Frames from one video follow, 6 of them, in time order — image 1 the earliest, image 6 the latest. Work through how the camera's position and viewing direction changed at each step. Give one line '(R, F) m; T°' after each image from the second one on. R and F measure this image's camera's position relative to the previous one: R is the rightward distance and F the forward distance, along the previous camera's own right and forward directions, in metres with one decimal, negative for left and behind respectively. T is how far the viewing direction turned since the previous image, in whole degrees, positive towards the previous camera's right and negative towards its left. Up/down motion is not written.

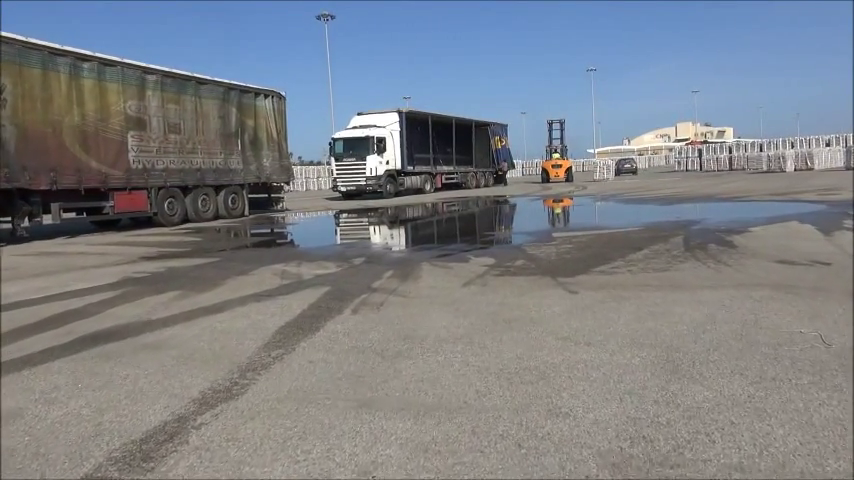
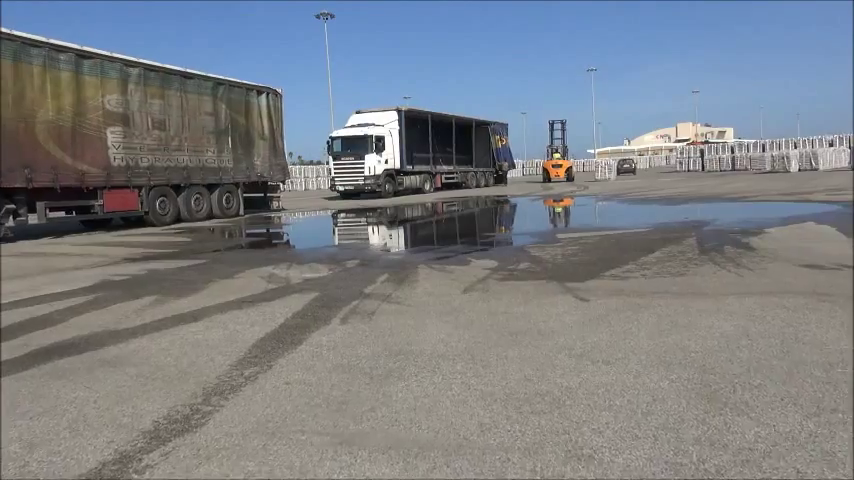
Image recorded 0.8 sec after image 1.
(0.0, +0.7) m; 0°
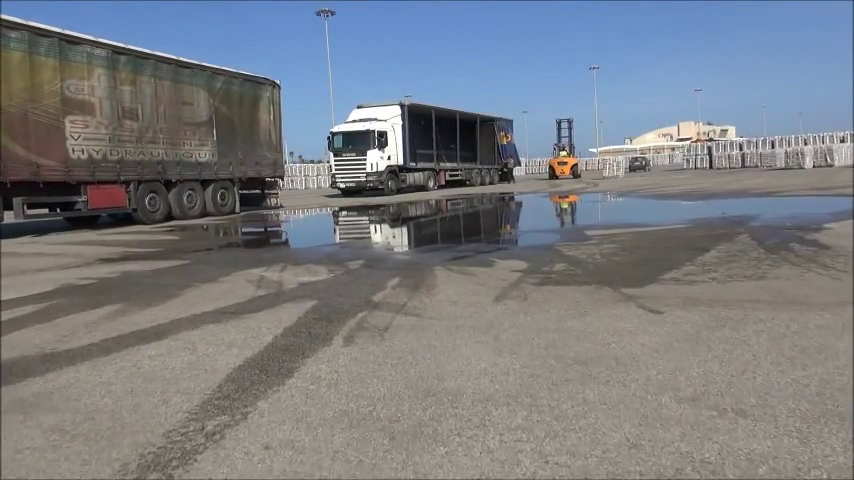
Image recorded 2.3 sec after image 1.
(-0.2, +1.6) m; 0°
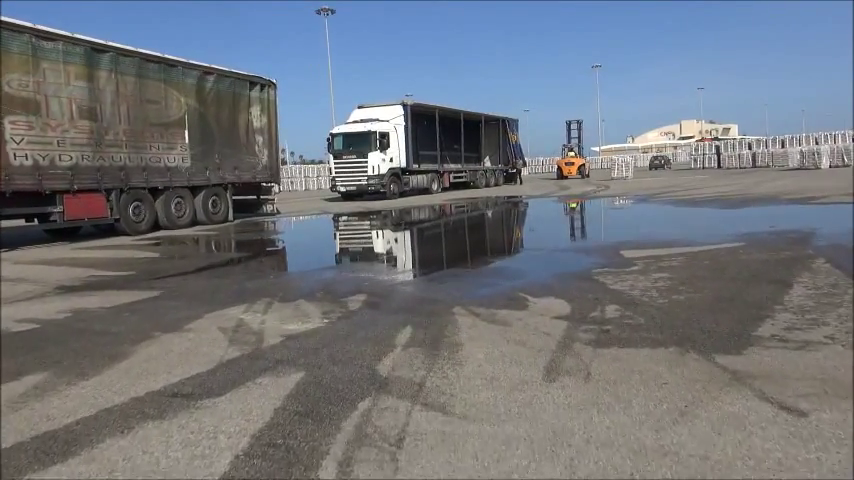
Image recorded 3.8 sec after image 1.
(-0.1, +1.8) m; 0°
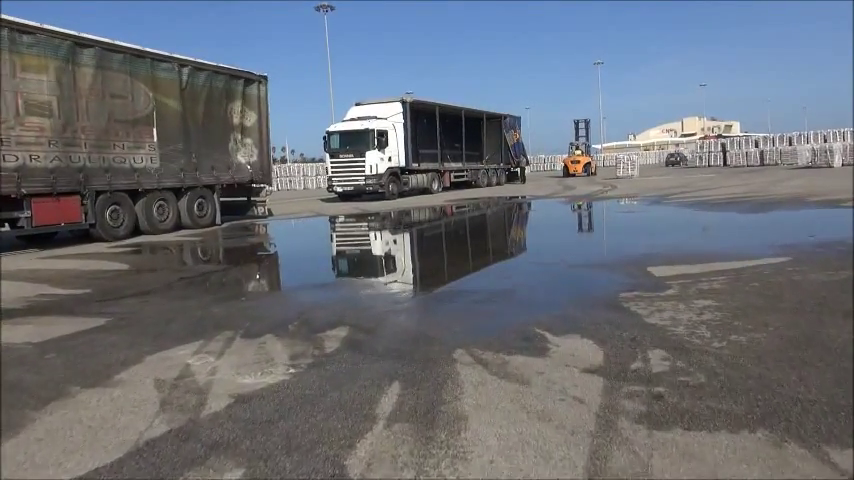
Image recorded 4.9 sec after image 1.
(+0.1, +1.5) m; 0°
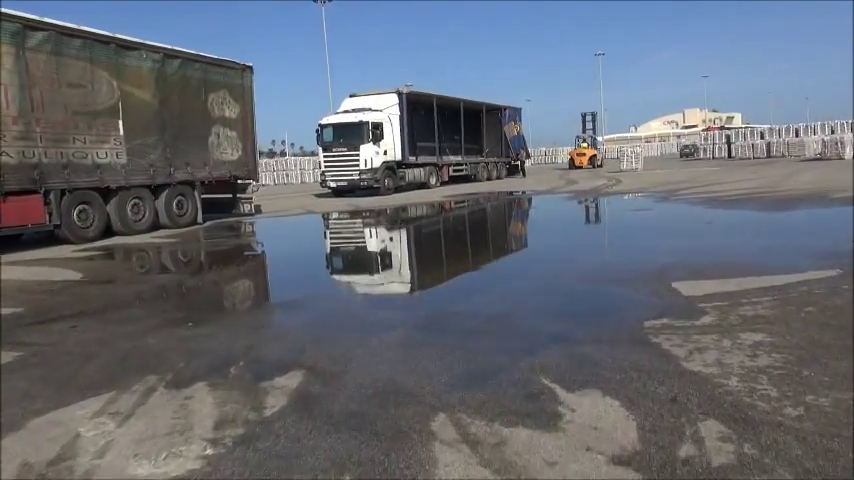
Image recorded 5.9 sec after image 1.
(+0.2, +1.5) m; 0°
